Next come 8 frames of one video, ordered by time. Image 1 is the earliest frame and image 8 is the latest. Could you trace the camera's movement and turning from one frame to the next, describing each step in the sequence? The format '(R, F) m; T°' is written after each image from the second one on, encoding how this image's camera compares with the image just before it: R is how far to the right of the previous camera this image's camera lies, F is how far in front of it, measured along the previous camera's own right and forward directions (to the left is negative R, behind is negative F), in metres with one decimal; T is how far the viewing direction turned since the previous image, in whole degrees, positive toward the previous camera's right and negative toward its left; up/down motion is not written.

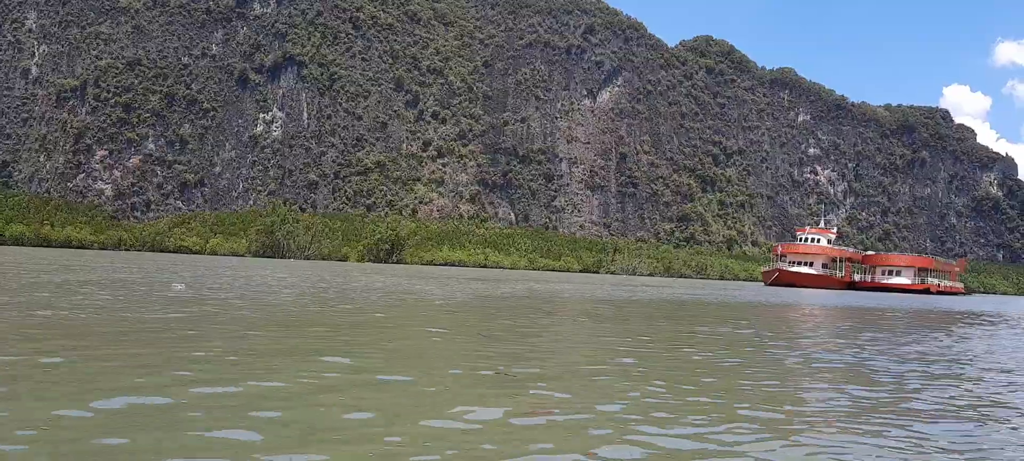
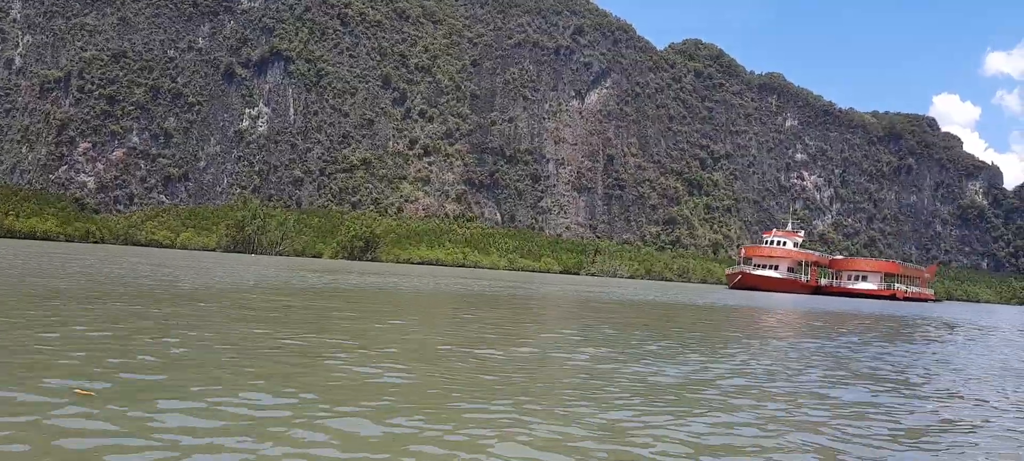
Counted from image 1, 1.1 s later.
(+1.1, +0.7) m; +1°
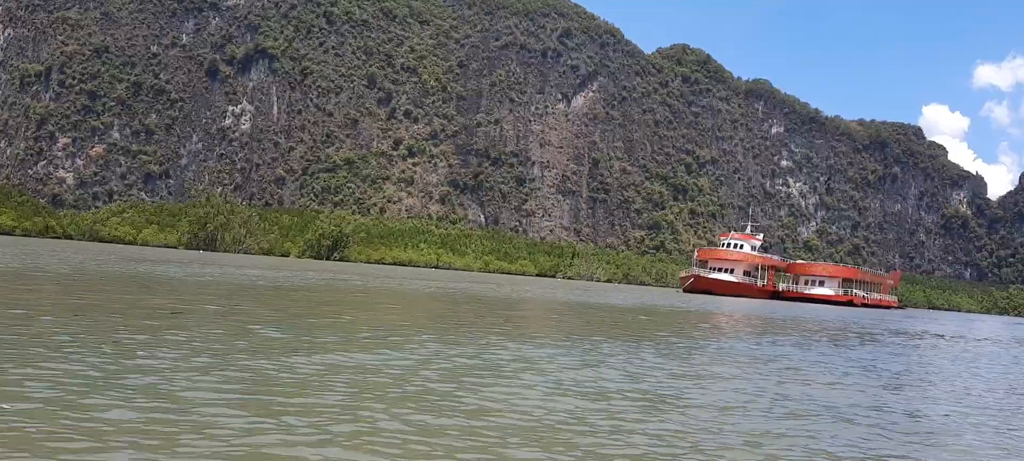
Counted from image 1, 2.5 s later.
(+1.6, +1.0) m; +1°
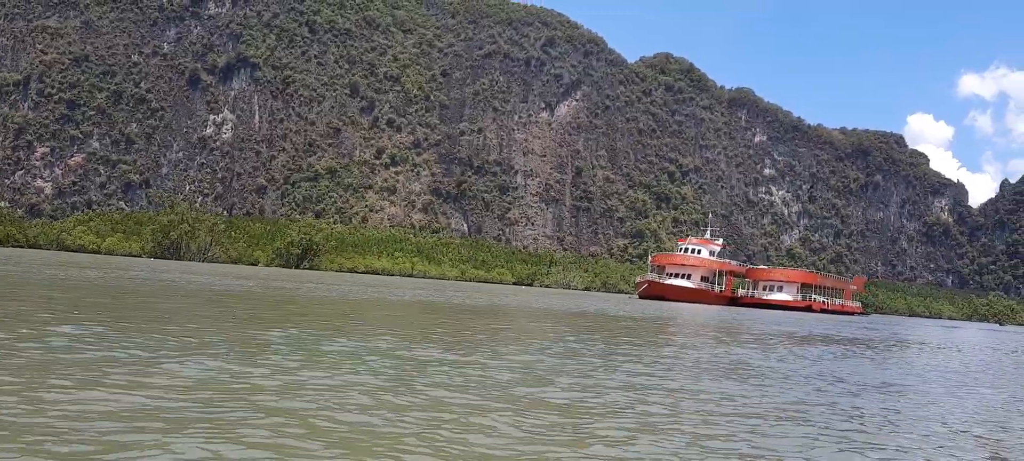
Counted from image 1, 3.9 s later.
(+1.3, +0.6) m; +1°
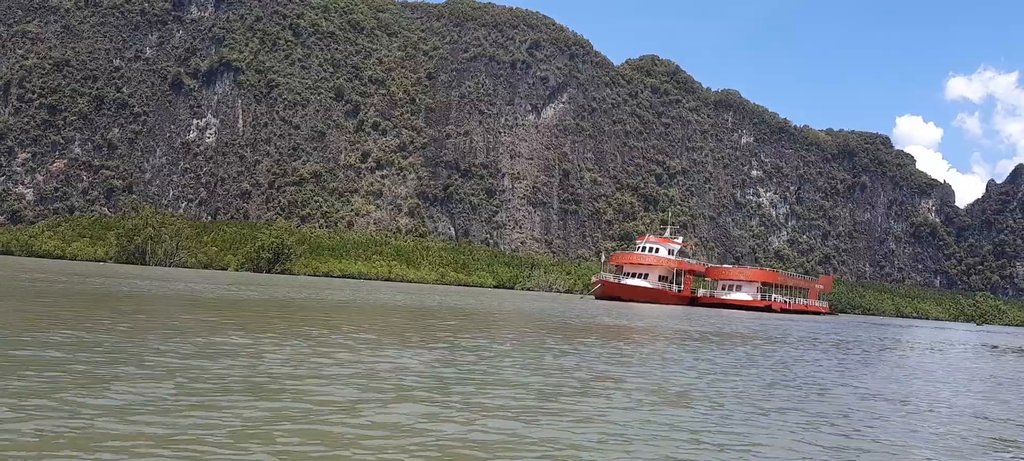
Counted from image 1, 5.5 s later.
(+1.5, +0.8) m; 0°
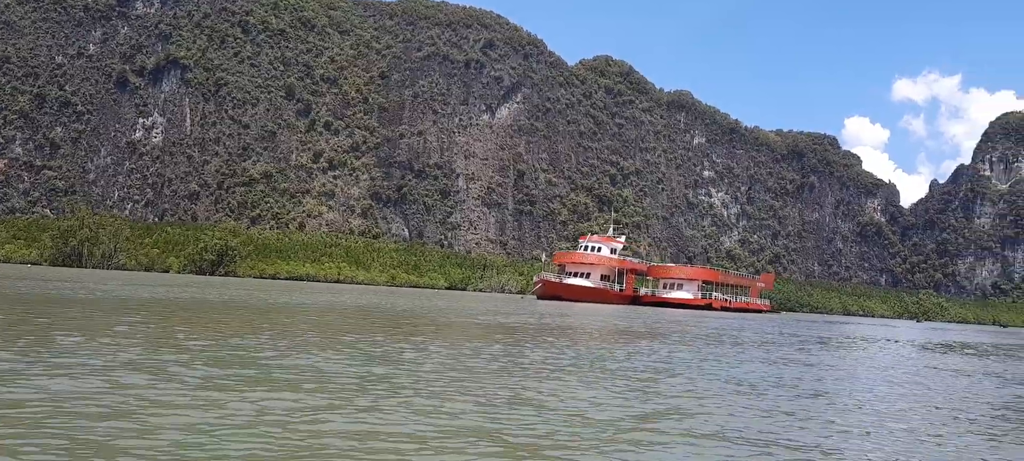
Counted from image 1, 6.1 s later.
(+0.6, +0.3) m; +3°
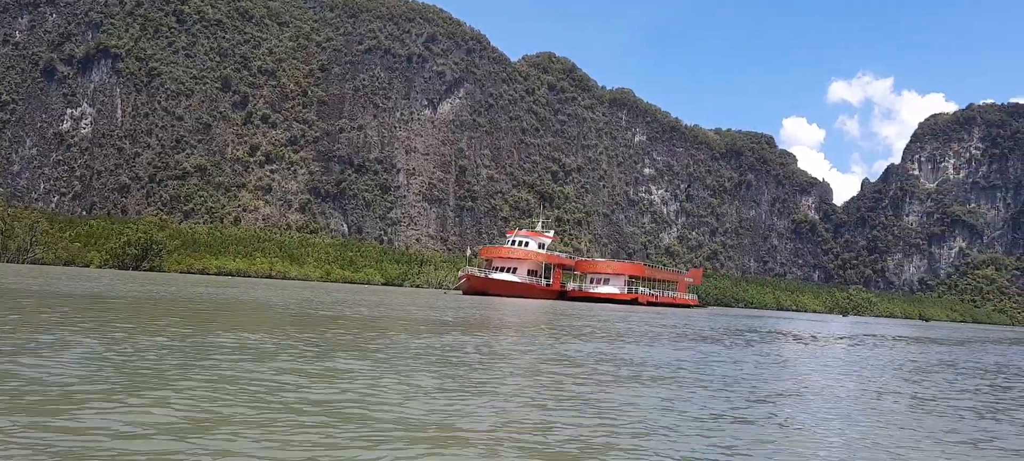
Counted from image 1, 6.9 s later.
(+0.7, +0.5) m; +4°
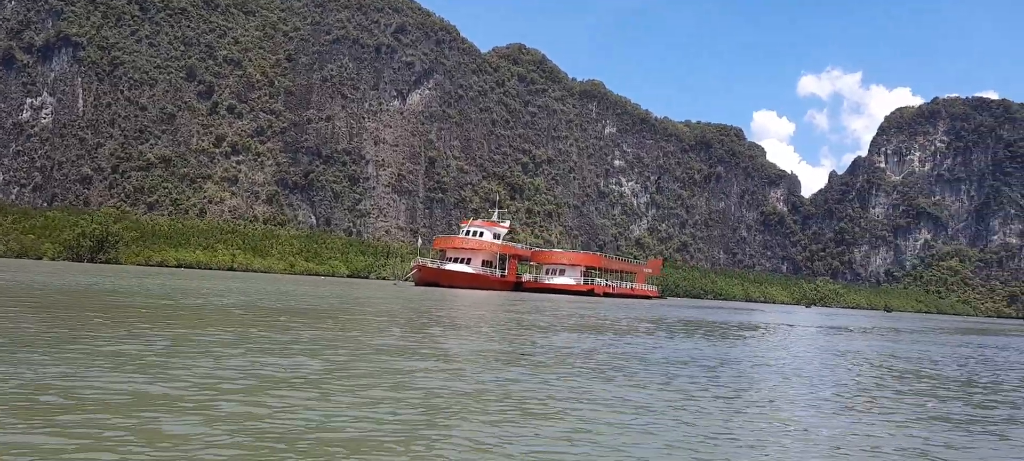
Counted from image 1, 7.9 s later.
(+0.7, +0.6) m; +2°
